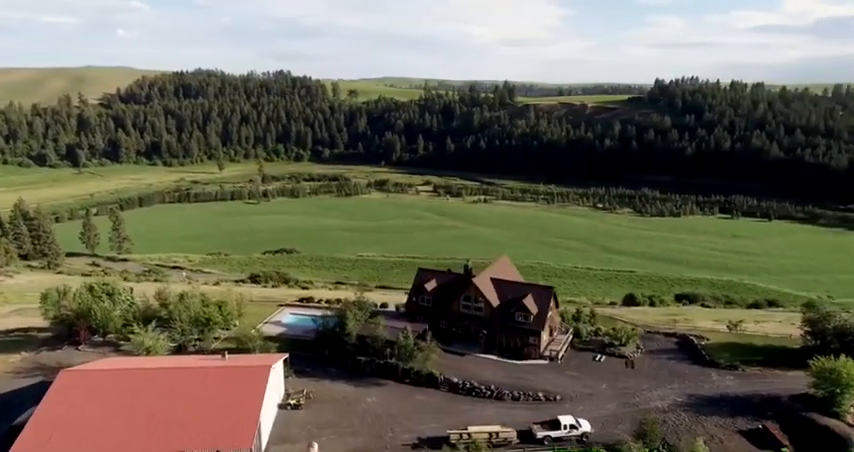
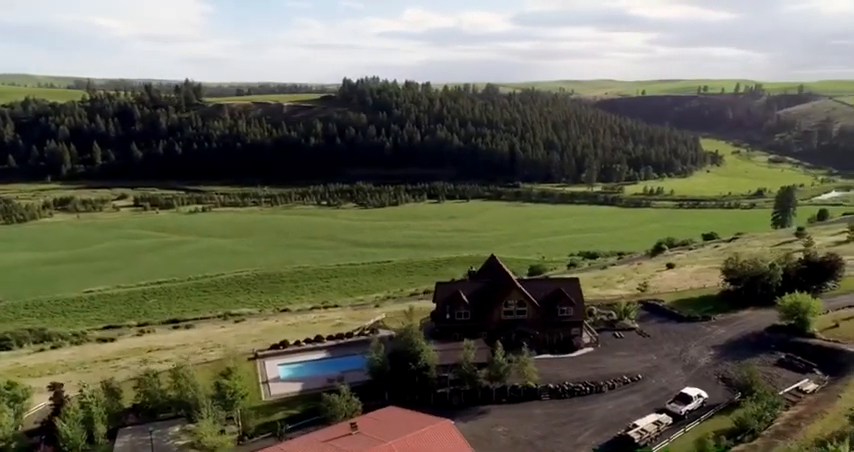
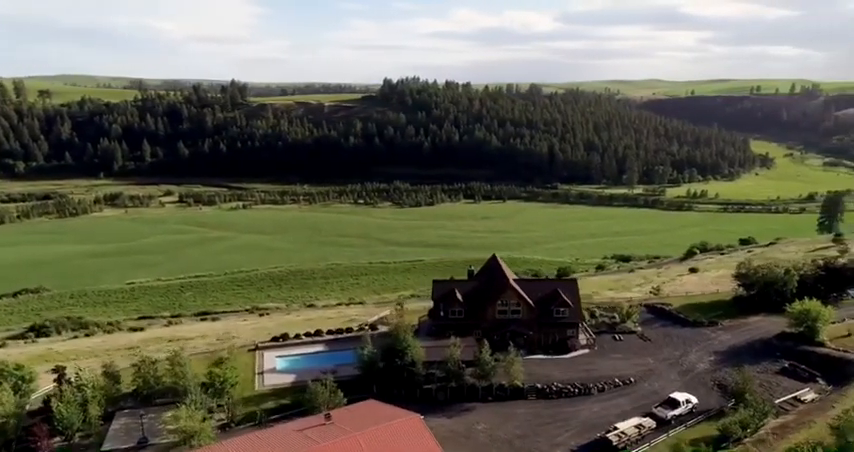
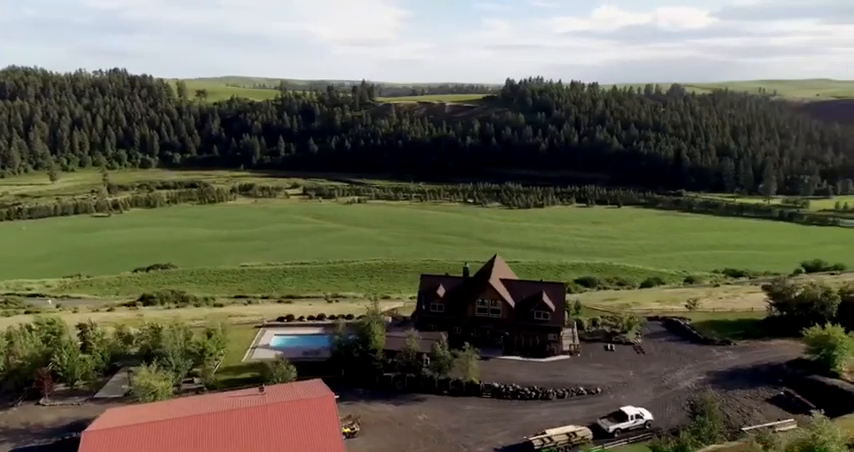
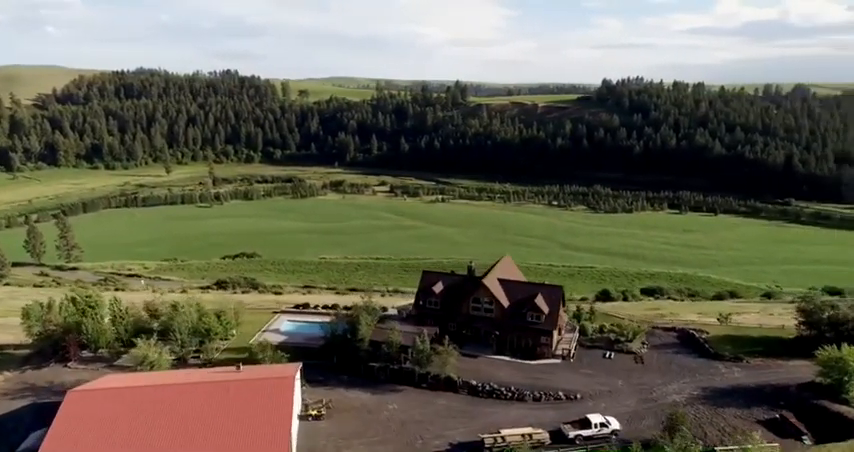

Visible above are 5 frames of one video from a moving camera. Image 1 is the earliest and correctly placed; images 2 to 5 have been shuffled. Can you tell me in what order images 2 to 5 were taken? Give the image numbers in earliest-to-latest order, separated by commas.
5, 4, 3, 2
